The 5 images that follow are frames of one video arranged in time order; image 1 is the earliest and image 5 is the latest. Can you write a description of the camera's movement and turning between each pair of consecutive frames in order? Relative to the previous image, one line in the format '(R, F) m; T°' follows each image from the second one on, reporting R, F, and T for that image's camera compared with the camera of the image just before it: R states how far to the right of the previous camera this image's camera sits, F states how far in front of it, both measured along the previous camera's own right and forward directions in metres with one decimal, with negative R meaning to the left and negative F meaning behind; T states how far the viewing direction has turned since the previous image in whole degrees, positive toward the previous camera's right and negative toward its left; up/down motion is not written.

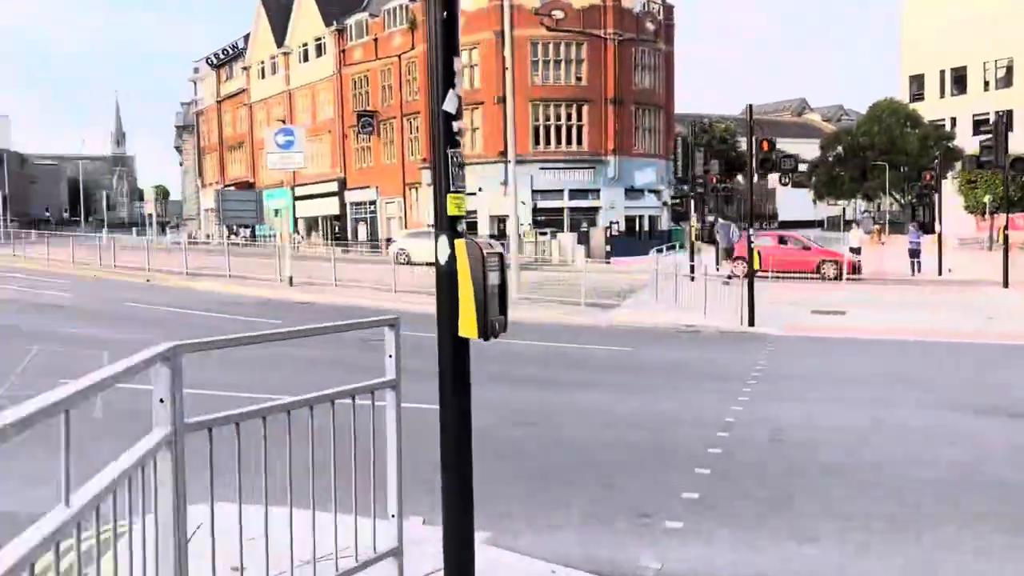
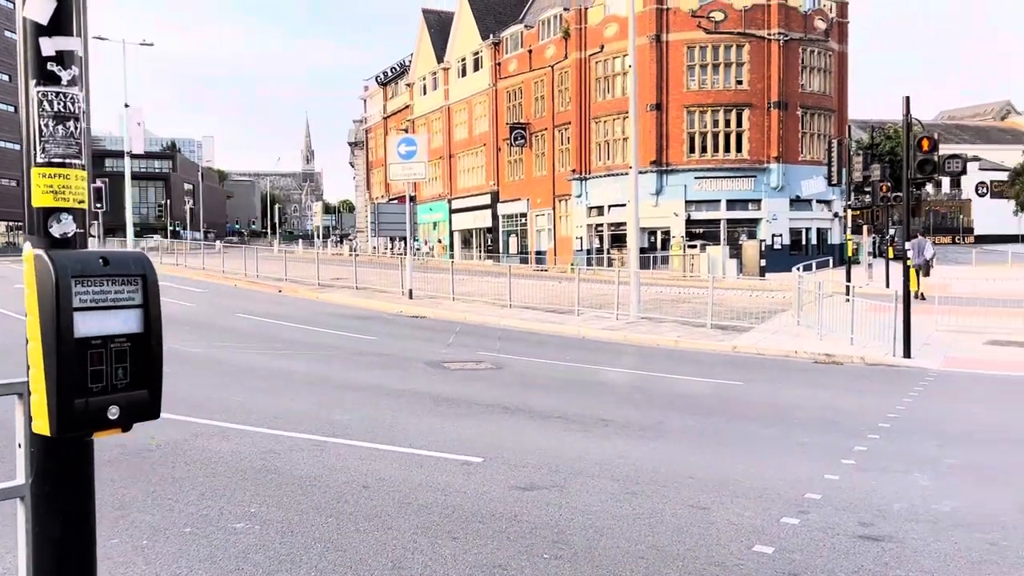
(+1.2, +1.7) m; -12°
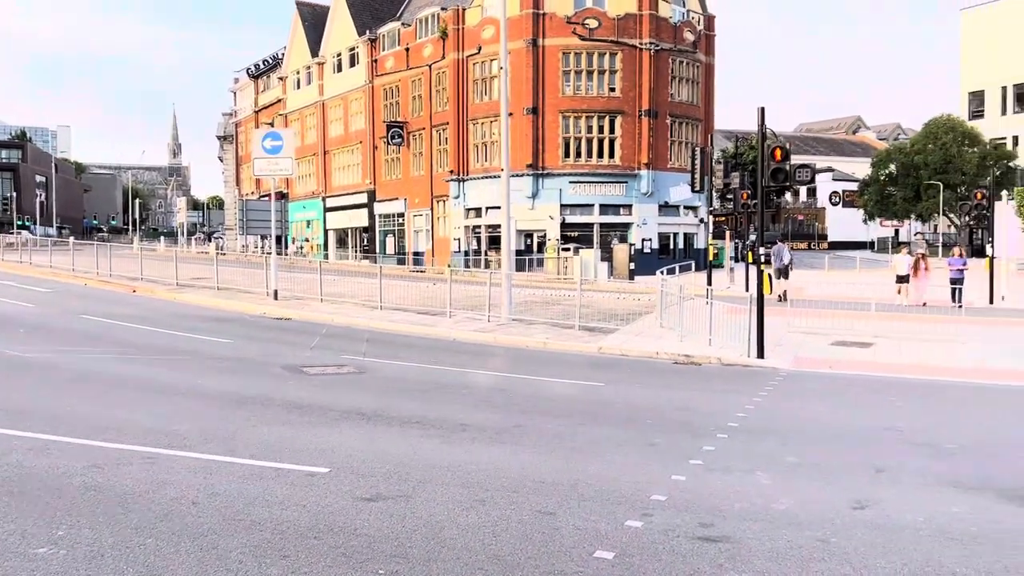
(+0.2, +0.2) m; +9°
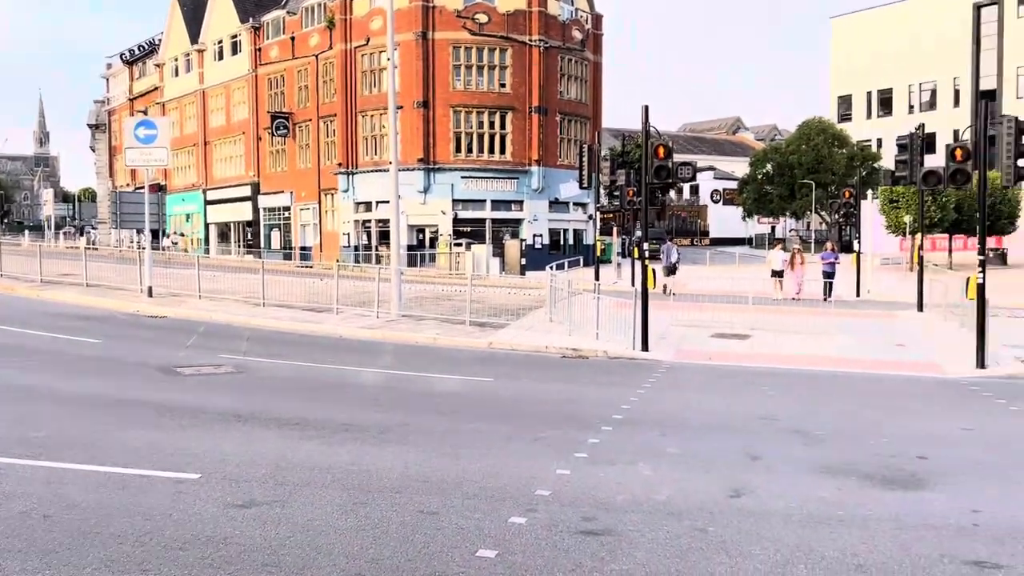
(+0.1, +0.1) m; +8°
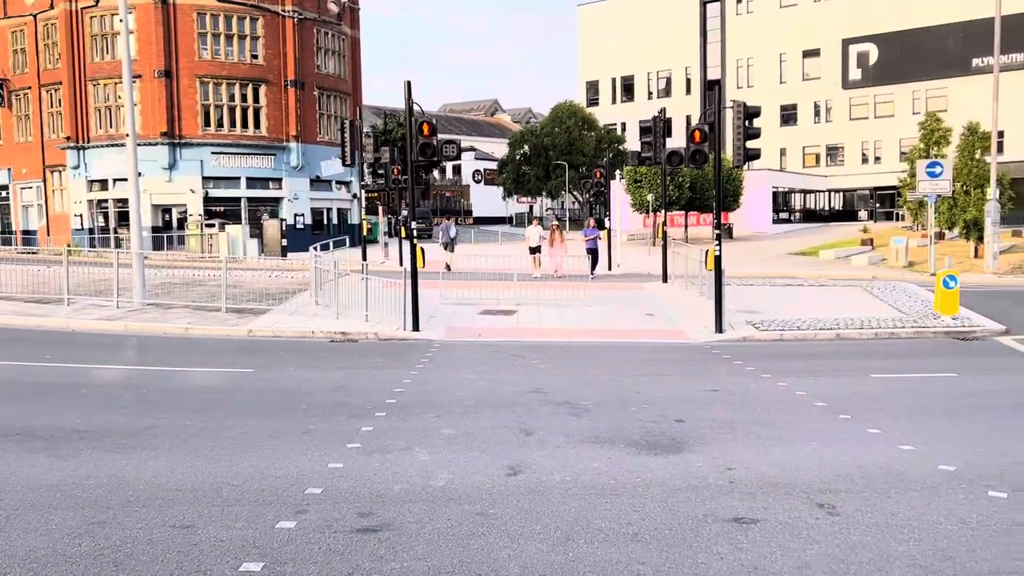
(0.0, +0.3) m; +16°
